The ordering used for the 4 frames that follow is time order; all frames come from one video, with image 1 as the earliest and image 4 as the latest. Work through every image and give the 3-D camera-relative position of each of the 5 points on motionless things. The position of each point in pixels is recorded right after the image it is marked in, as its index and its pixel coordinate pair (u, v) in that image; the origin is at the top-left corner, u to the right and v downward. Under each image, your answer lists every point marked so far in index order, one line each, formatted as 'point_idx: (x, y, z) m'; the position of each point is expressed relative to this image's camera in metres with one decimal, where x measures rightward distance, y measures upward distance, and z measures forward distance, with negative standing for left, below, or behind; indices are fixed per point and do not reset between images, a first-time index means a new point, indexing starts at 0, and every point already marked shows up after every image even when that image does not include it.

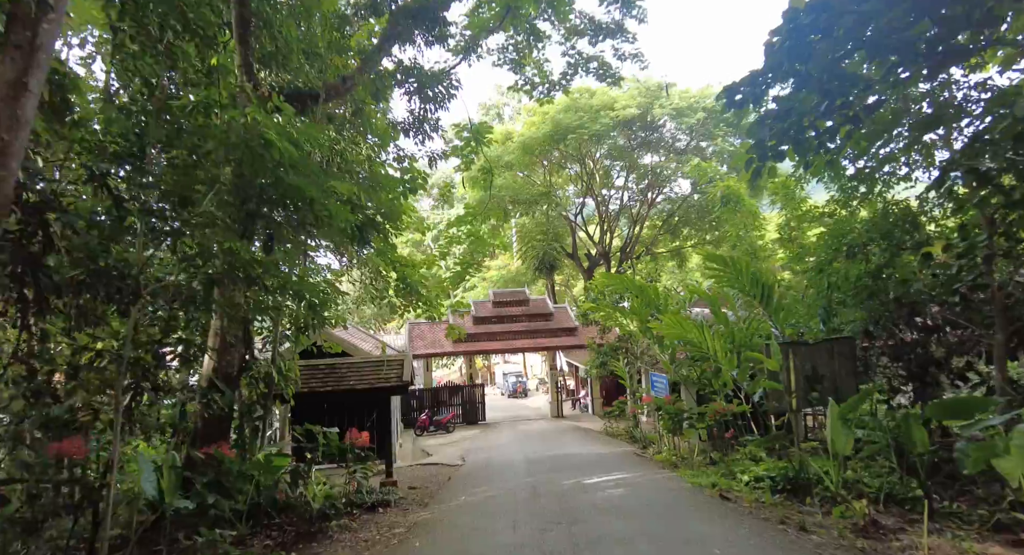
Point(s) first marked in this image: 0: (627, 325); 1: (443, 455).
0: (+2.1, -0.9, +11.2) m
1: (-1.4, -3.7, +13.0) m
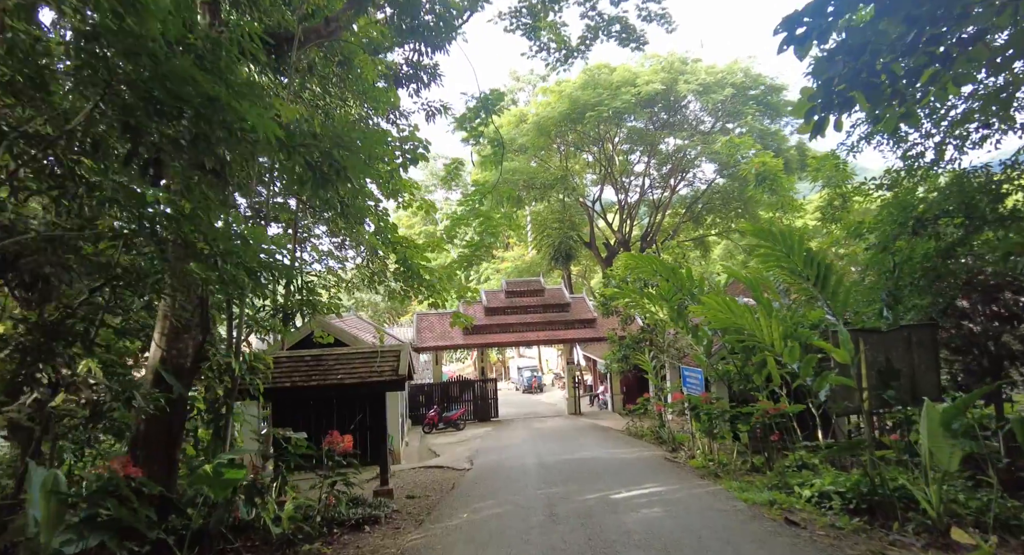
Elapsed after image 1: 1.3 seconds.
0: (+2.3, -0.6, +10.0) m
1: (-1.2, -3.4, +12.0) m
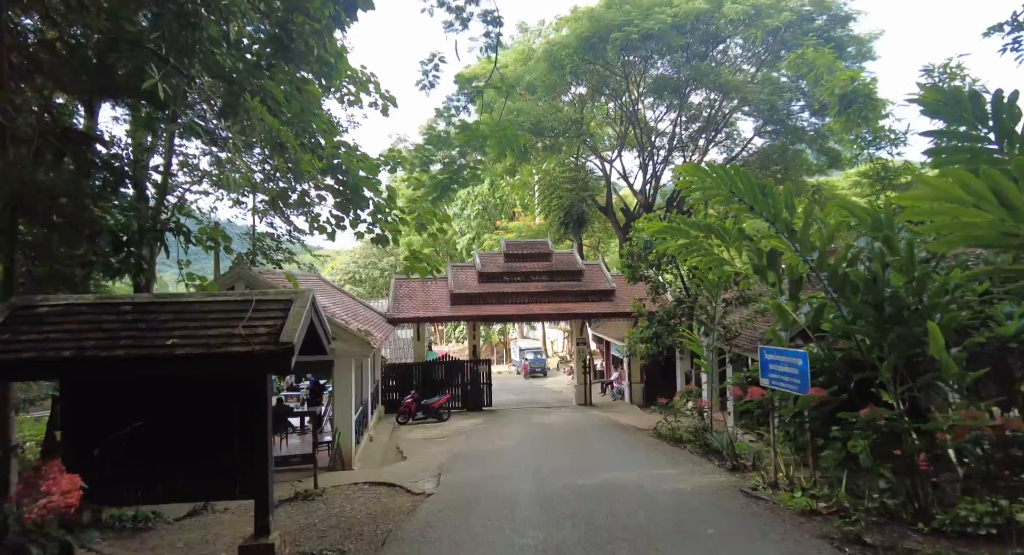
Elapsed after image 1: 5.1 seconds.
0: (+2.2, +0.1, +6.8) m
1: (-1.3, -2.6, +8.8) m
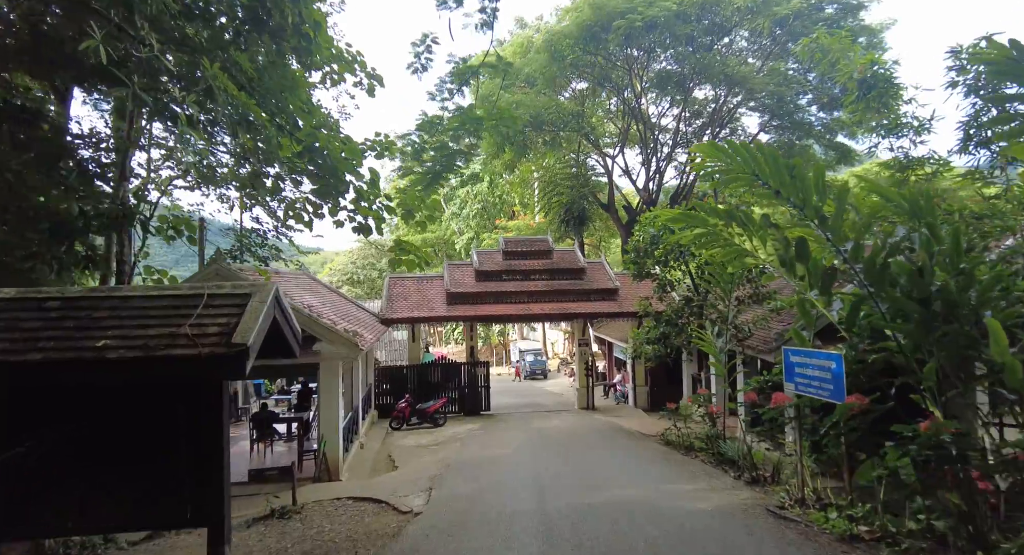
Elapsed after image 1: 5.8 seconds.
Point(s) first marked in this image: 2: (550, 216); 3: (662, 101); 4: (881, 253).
0: (+2.2, +0.1, +6.2) m
1: (-1.3, -2.6, +8.2) m
2: (+1.3, +2.0, +19.9) m
3: (+4.2, +5.0, +17.3) m
4: (+2.8, +0.2, +4.8) m
